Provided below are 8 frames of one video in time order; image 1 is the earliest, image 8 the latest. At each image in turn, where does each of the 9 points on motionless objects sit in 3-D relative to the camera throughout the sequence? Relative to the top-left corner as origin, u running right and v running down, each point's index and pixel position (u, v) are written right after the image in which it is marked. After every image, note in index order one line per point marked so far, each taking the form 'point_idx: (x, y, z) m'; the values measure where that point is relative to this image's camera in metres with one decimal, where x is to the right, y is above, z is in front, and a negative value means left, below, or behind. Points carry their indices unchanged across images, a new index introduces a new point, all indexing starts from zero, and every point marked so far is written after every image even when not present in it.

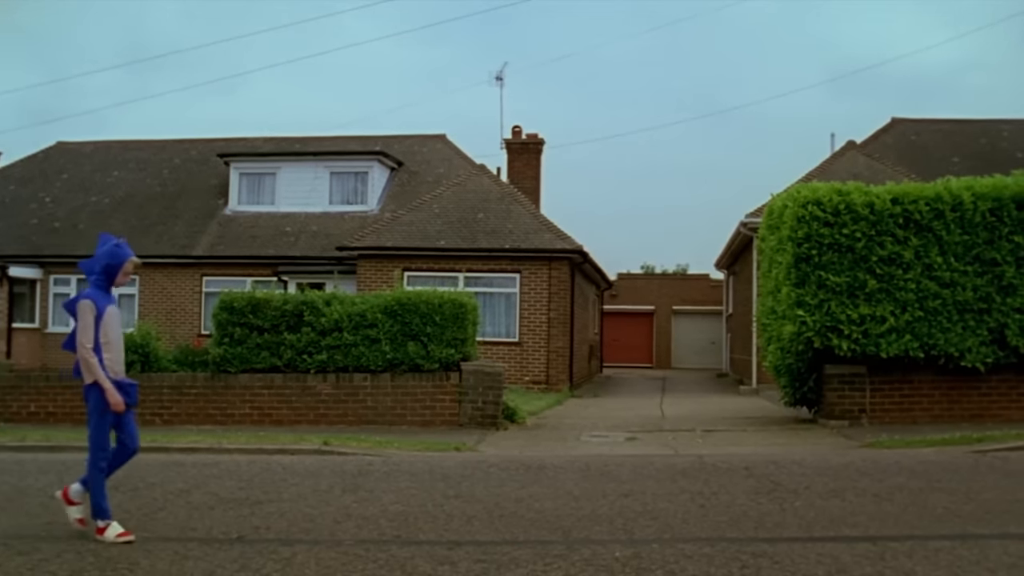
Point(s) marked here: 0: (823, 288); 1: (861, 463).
0: (+3.3, 0.0, +12.7) m
1: (+2.8, -1.4, +9.7) m
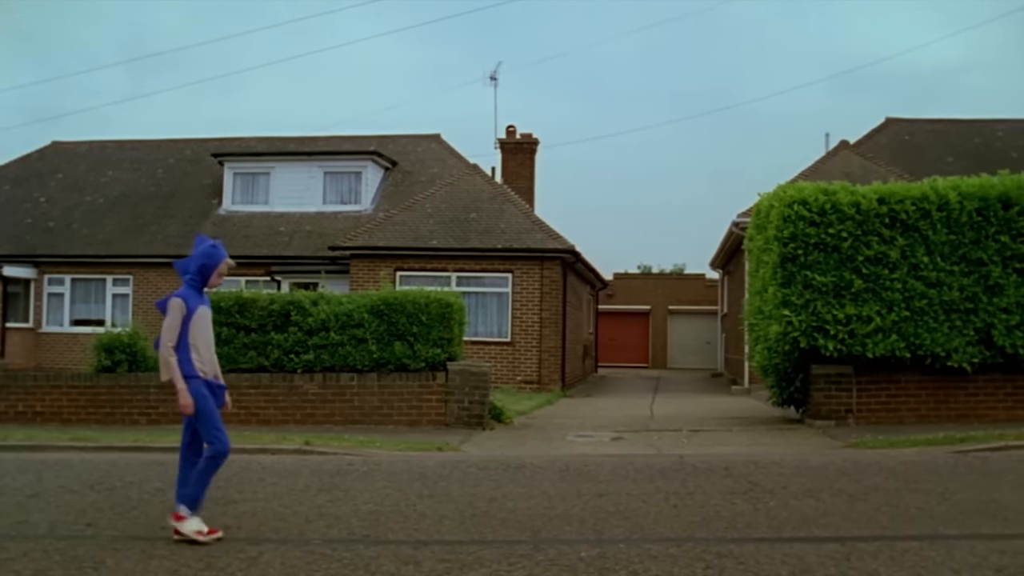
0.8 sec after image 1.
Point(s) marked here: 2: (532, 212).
0: (+3.1, 0.0, +12.7) m
1: (+2.6, -1.4, +9.7) m
2: (+0.3, +1.2, +19.5) m
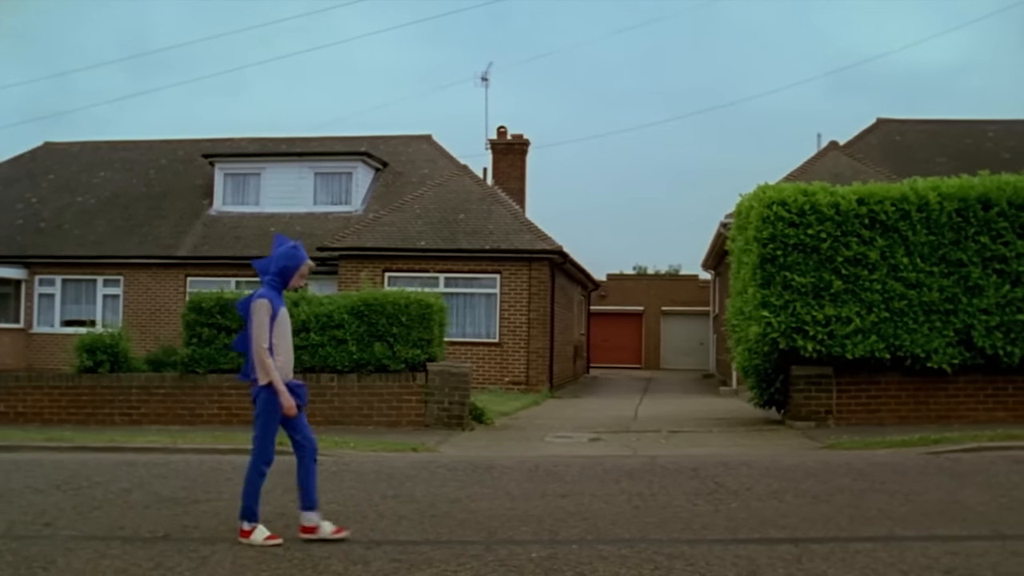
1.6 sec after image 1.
0: (+2.9, 0.0, +12.7) m
1: (+2.4, -1.4, +9.7) m
2: (+0.1, +1.2, +19.6) m
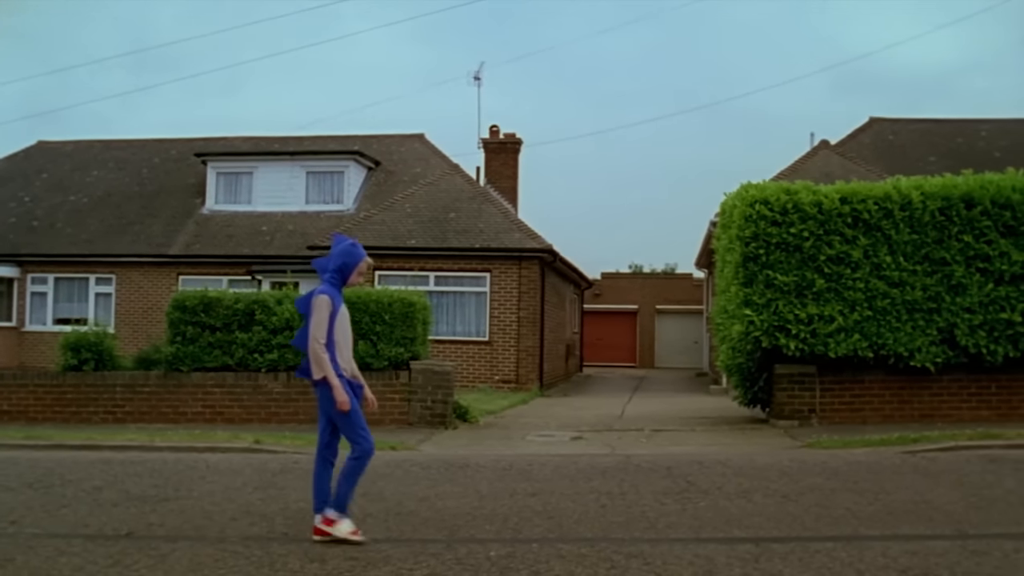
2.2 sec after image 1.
0: (+2.7, 0.0, +12.6) m
1: (+2.2, -1.4, +9.7) m
2: (0.0, +1.3, +19.6) m
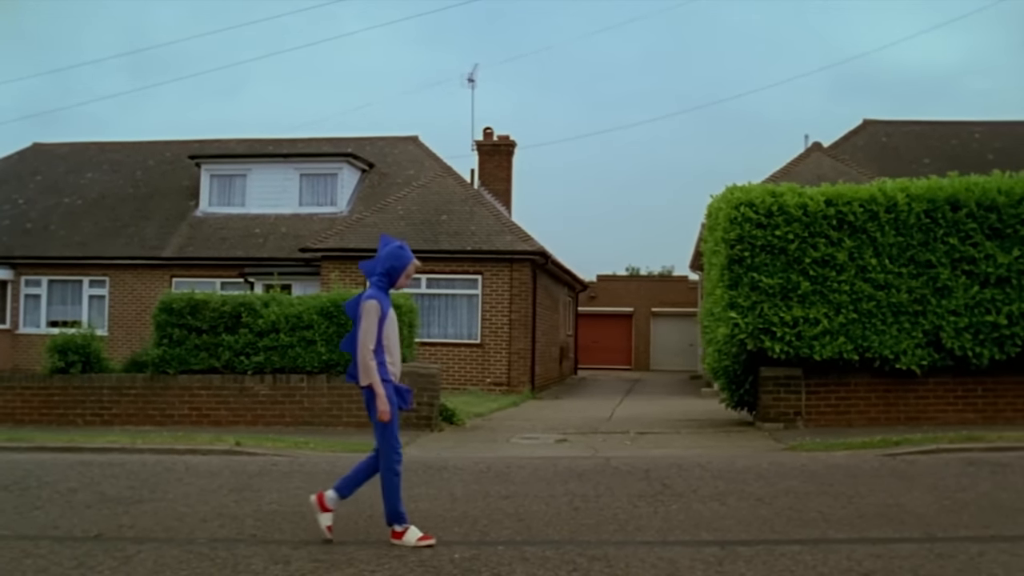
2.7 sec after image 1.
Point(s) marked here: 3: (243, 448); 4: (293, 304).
0: (+2.6, 0.0, +12.6) m
1: (+2.0, -1.4, +9.7) m
2: (-0.2, +1.2, +19.6) m
3: (-2.3, -1.4, +10.4) m
4: (-2.4, -0.2, +13.3) m
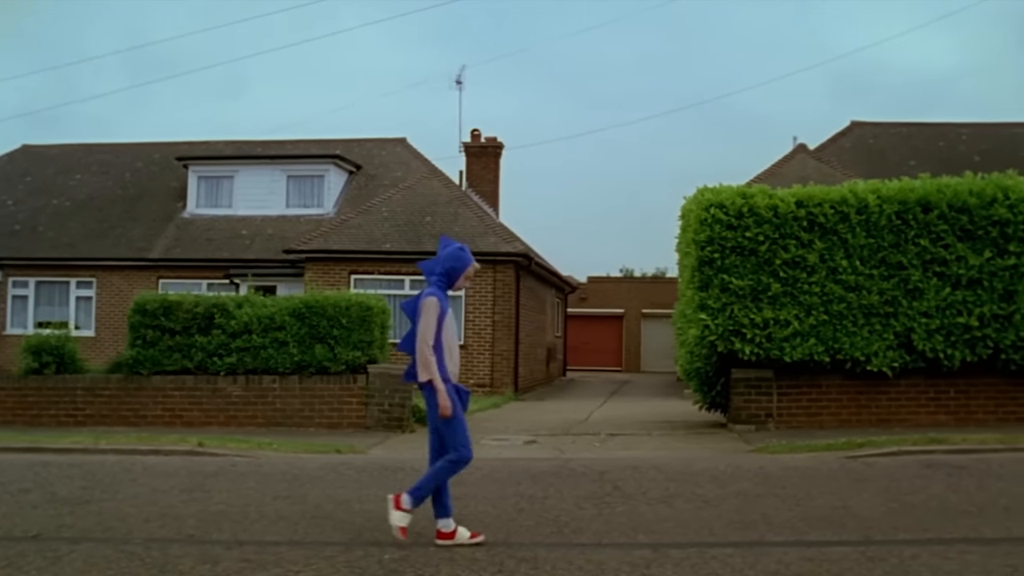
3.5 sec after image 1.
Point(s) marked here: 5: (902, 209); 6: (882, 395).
0: (+2.2, 0.0, +12.6) m
1: (+1.7, -1.4, +9.6) m
2: (-0.4, +1.2, +19.6) m
3: (-2.7, -1.4, +10.4) m
4: (-2.7, -0.2, +13.4) m
5: (+4.1, +0.8, +12.6) m
6: (+4.0, -1.1, +12.8) m
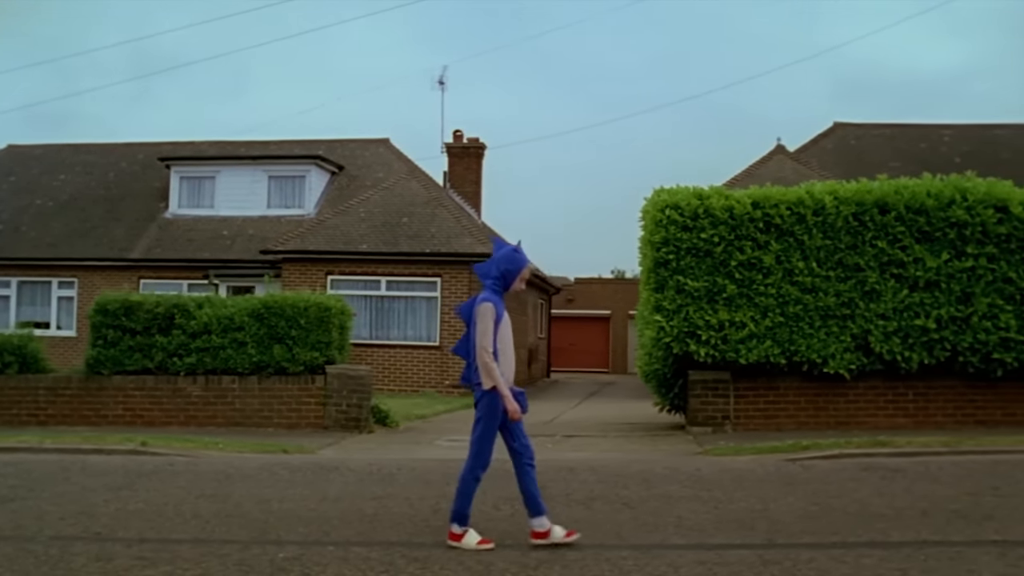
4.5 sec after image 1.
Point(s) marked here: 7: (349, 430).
0: (+1.8, -0.1, +12.6) m
1: (+1.2, -1.5, +9.6) m
2: (-0.8, +1.2, +19.6) m
3: (-3.2, -1.4, +10.4) m
4: (-3.2, -0.2, +13.4) m
5: (+3.6, +0.8, +12.5) m
6: (+3.5, -1.2, +12.8) m
7: (-1.8, -1.5, +12.9) m
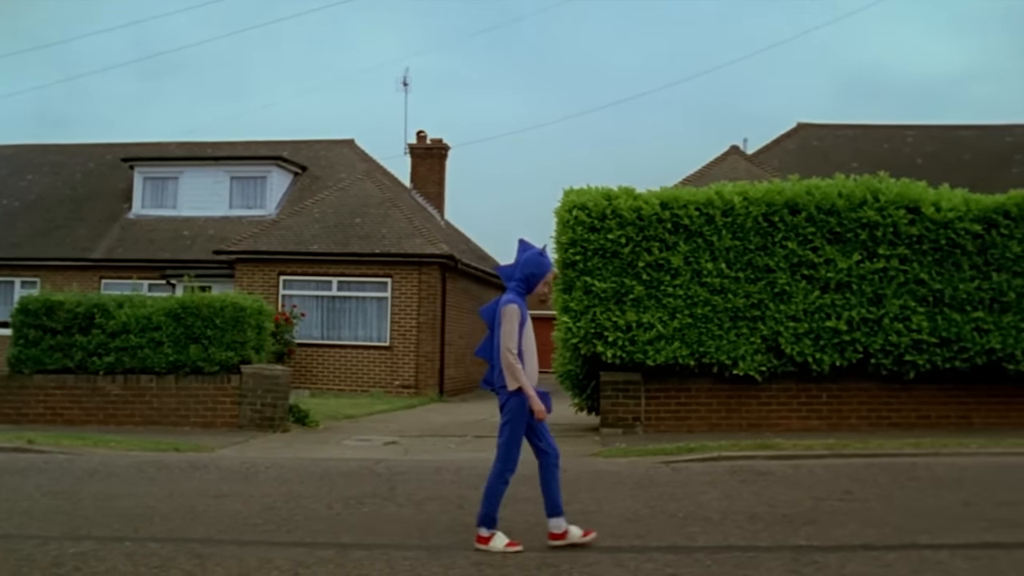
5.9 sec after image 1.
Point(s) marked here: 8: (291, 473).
0: (+0.8, -0.1, +12.5) m
1: (+0.1, -1.5, +9.6) m
2: (-1.5, +1.2, +19.6) m
3: (-4.2, -1.4, +10.5) m
4: (-4.1, -0.2, +13.5) m
5: (+2.7, +0.8, +12.4) m
6: (+2.5, -1.2, +12.7) m
7: (-2.7, -1.5, +13.0) m
8: (-1.7, -1.5, +9.3) m
